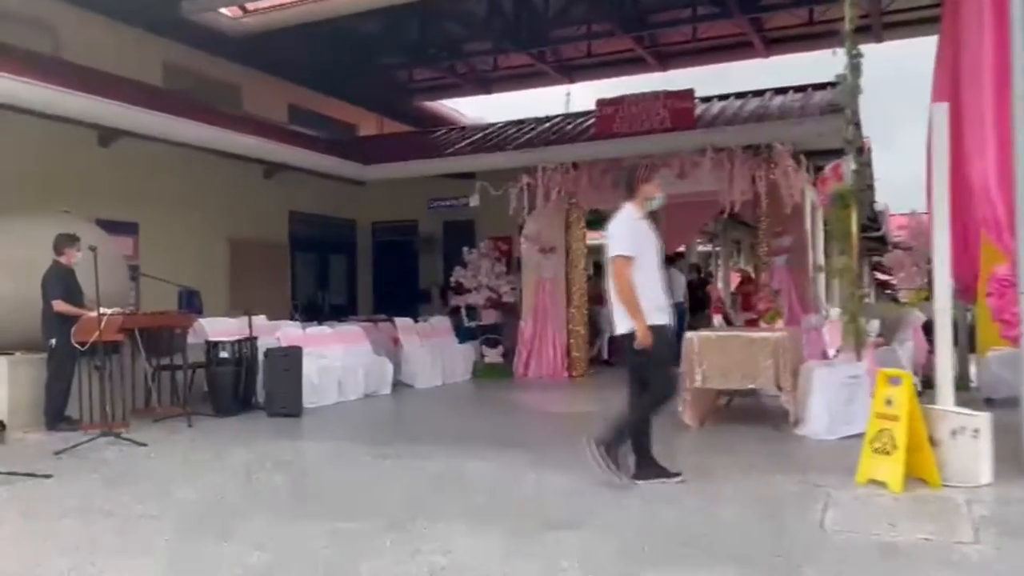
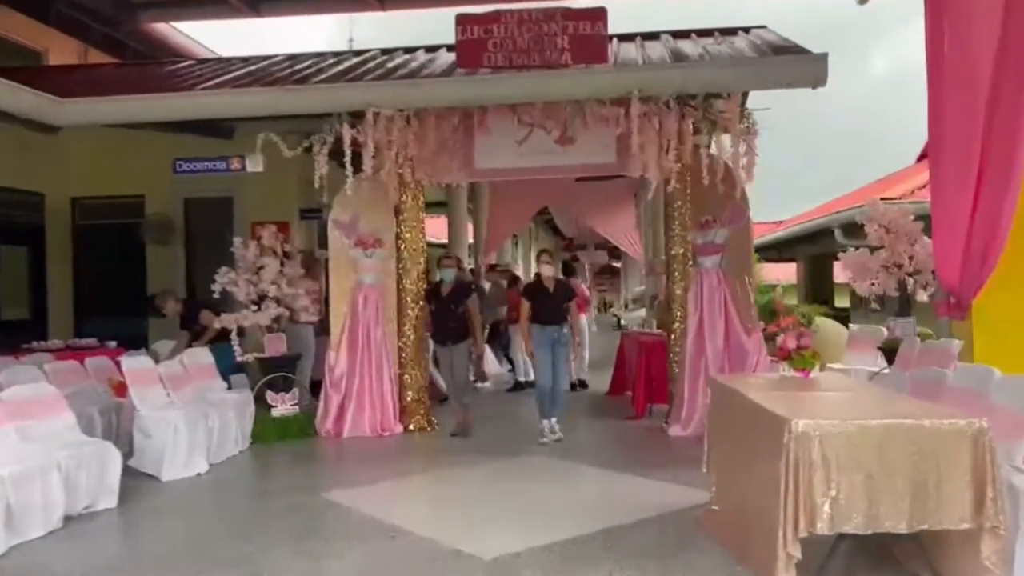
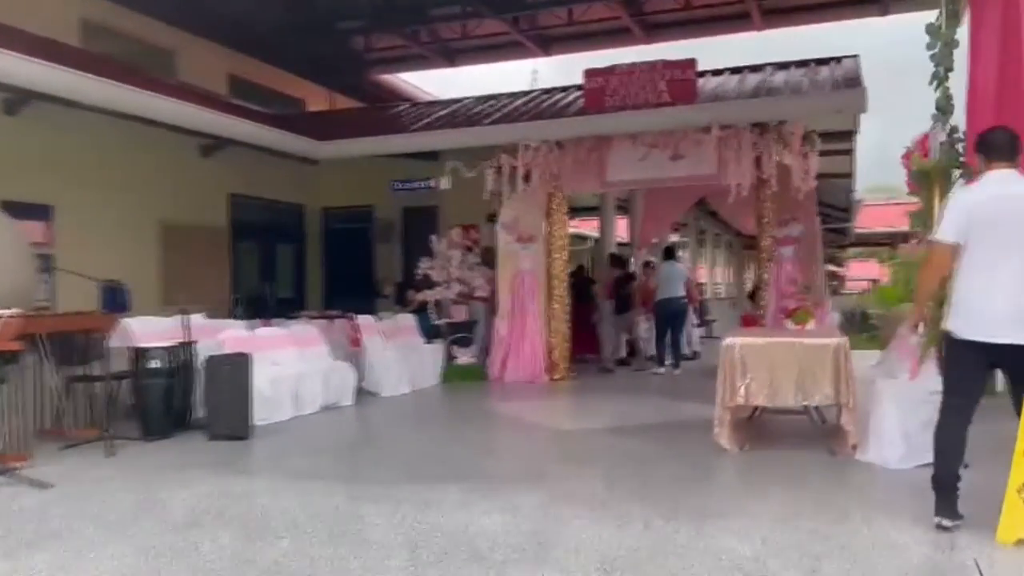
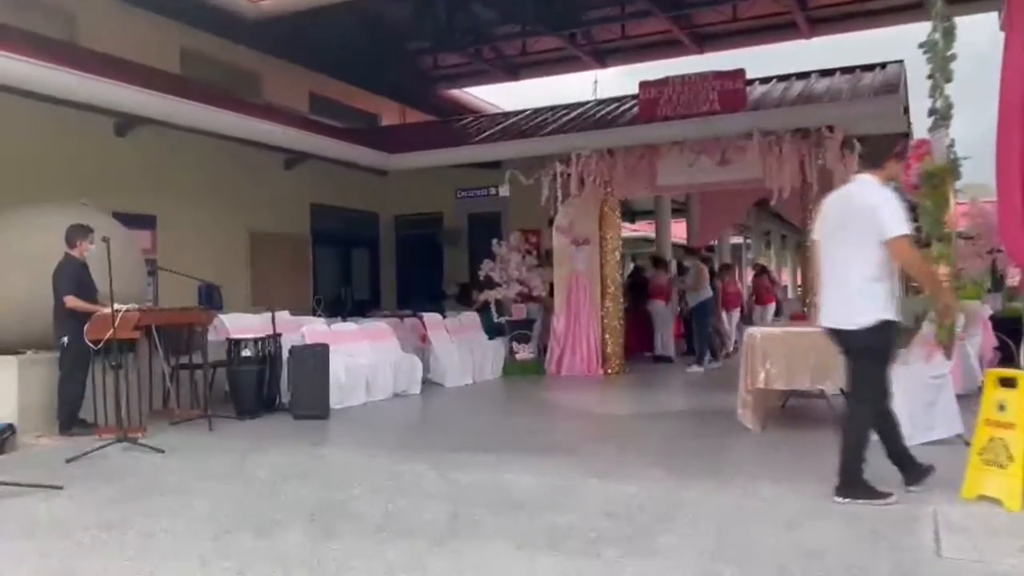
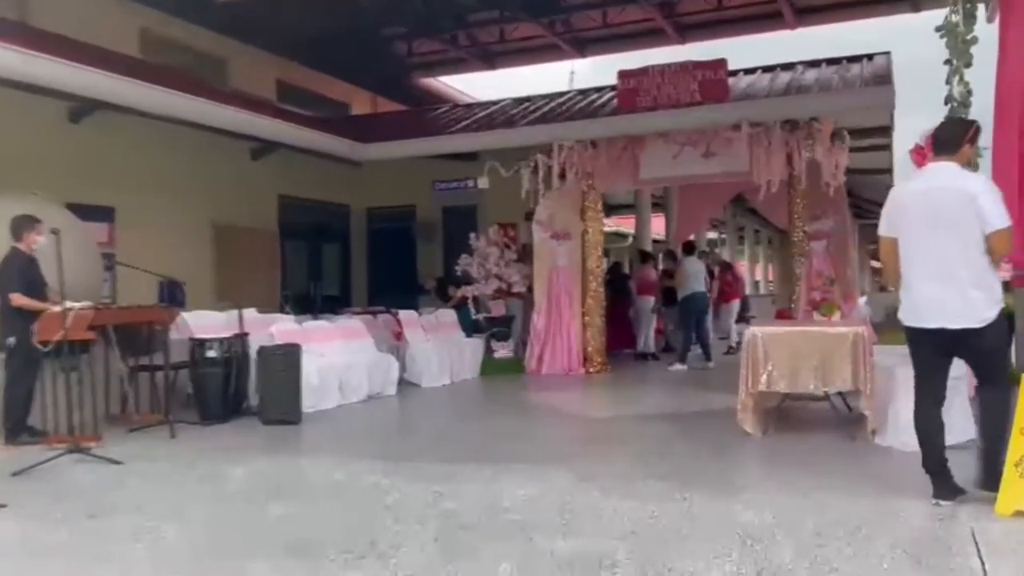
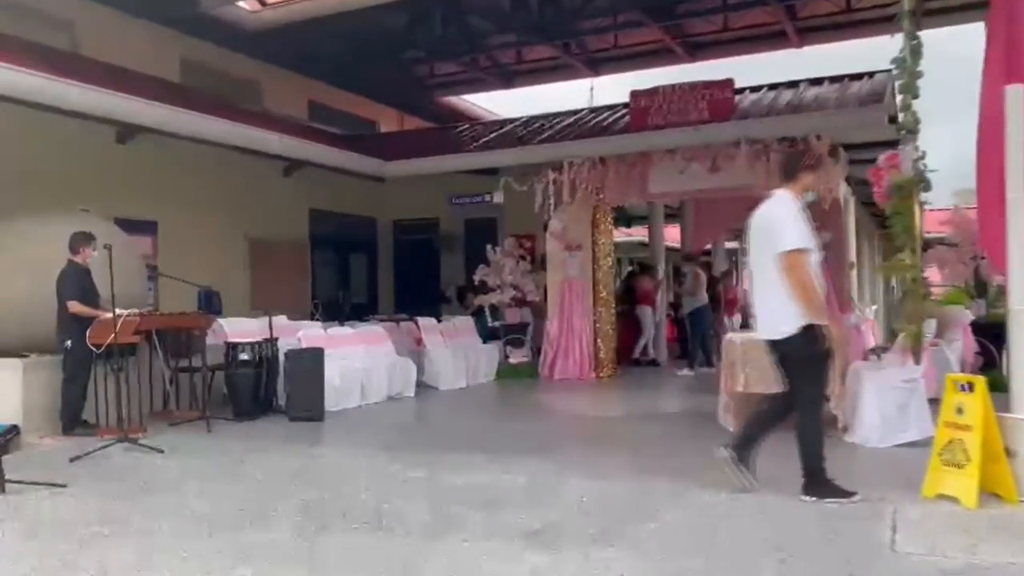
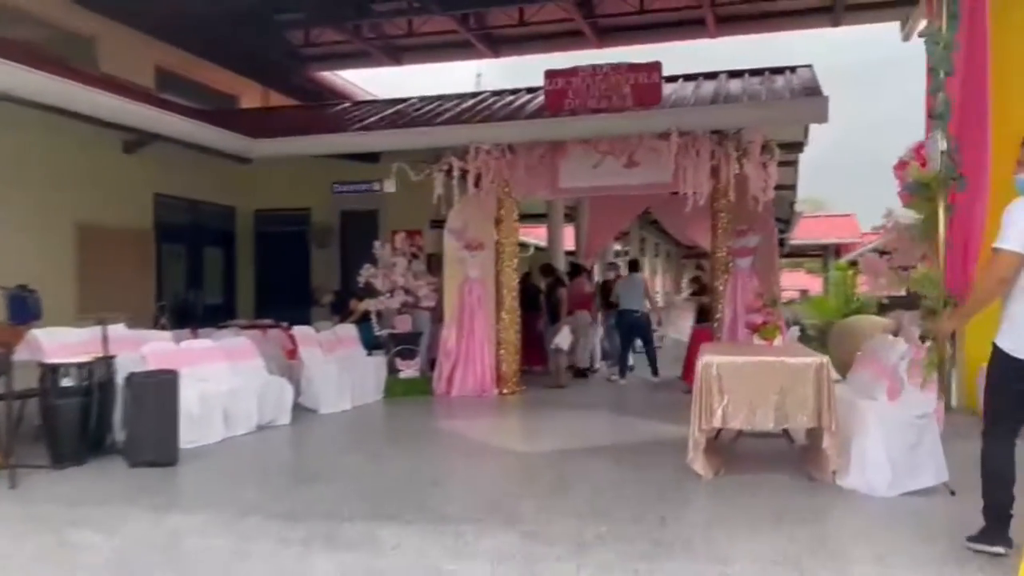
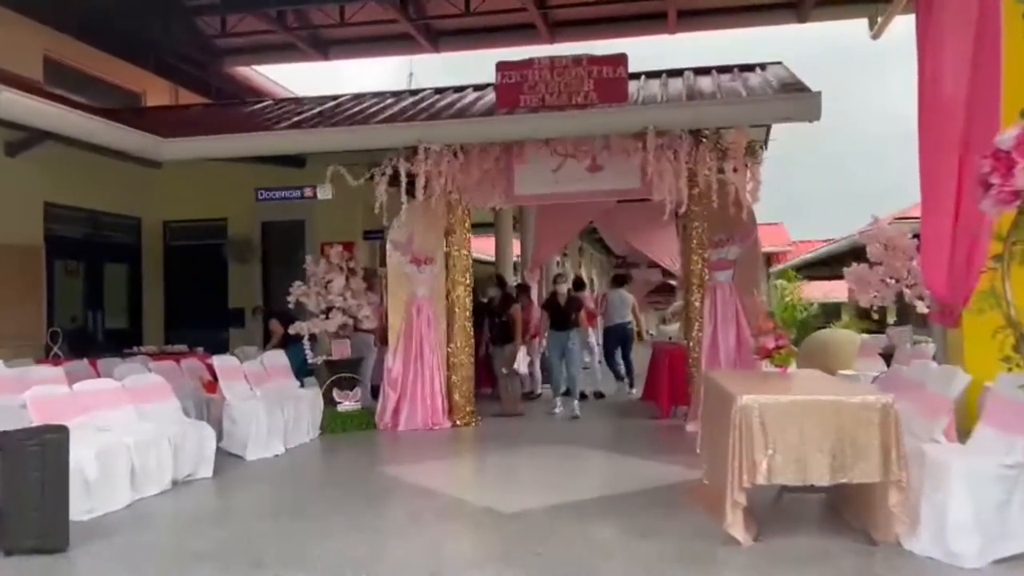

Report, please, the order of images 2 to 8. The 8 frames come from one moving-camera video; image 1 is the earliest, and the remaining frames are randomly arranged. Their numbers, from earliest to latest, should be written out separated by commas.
6, 4, 5, 3, 7, 8, 2
